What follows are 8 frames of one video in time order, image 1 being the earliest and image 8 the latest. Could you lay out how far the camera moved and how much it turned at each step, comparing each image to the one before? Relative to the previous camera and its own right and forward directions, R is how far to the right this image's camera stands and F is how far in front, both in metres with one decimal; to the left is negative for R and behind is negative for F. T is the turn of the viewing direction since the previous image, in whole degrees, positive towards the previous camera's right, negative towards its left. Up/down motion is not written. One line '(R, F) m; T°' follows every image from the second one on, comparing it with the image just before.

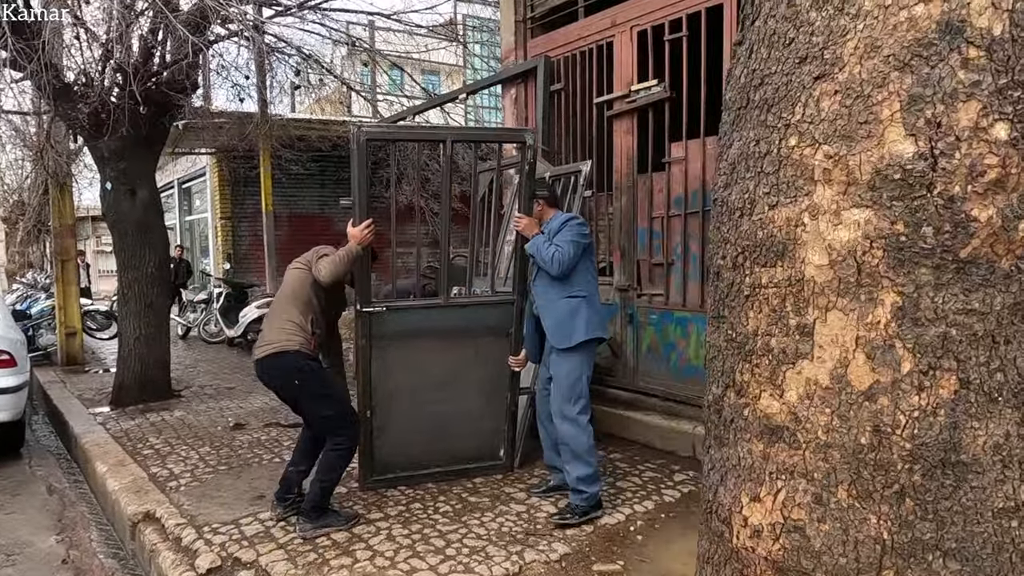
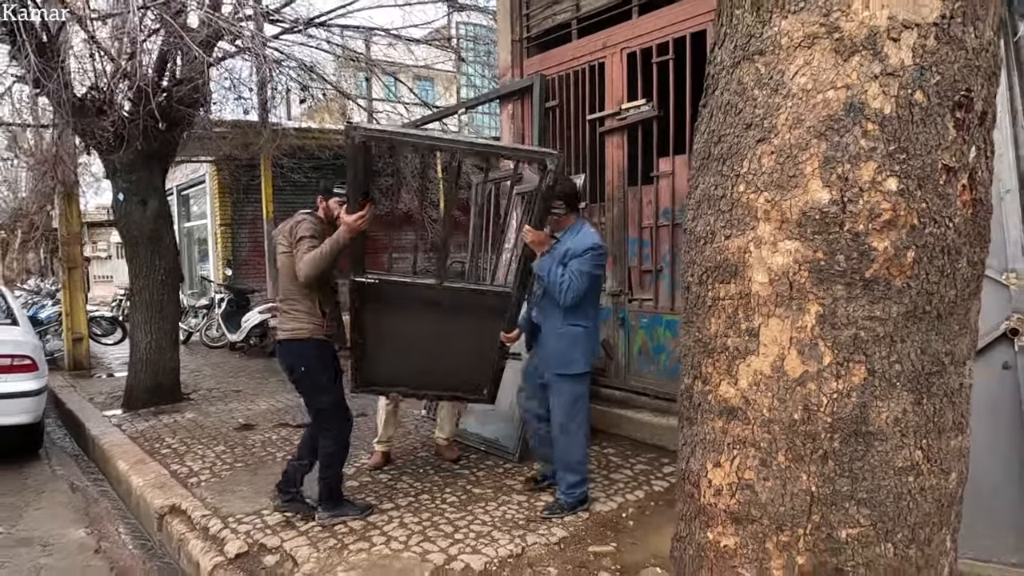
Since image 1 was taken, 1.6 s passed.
(0.0, -0.3) m; +1°
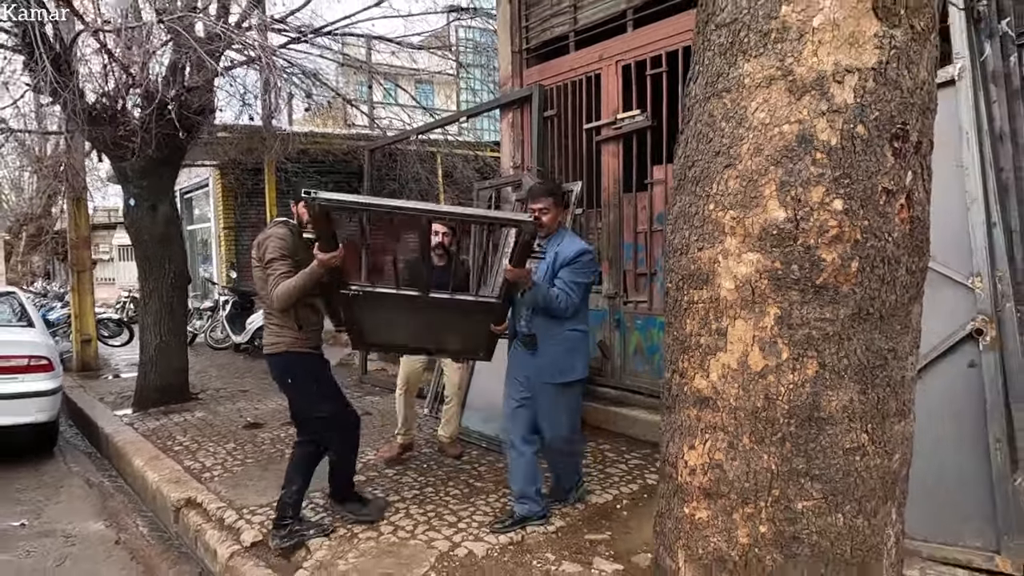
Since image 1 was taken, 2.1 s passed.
(0.0, -0.2) m; 0°
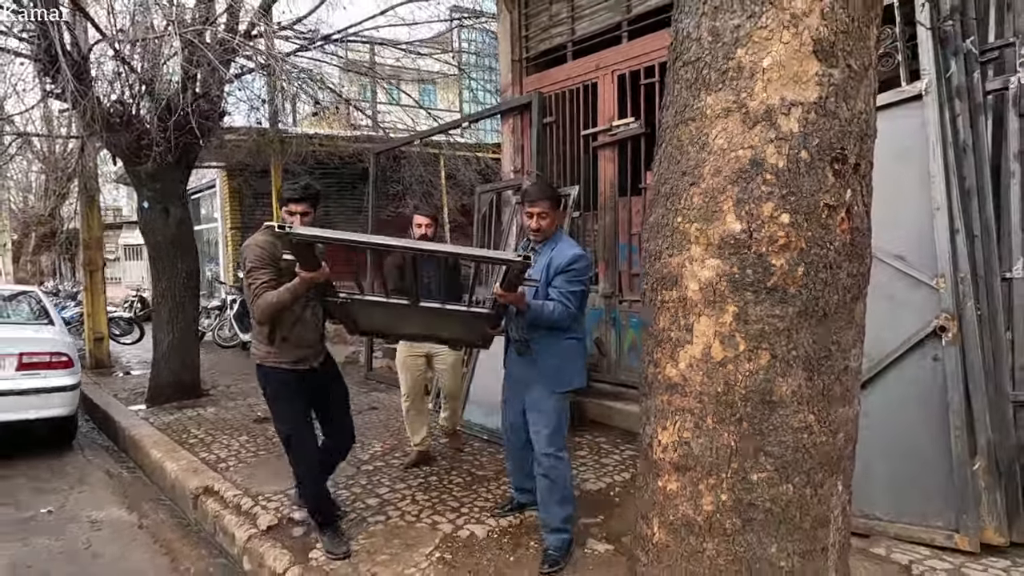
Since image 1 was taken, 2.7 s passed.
(0.0, -0.3) m; 0°
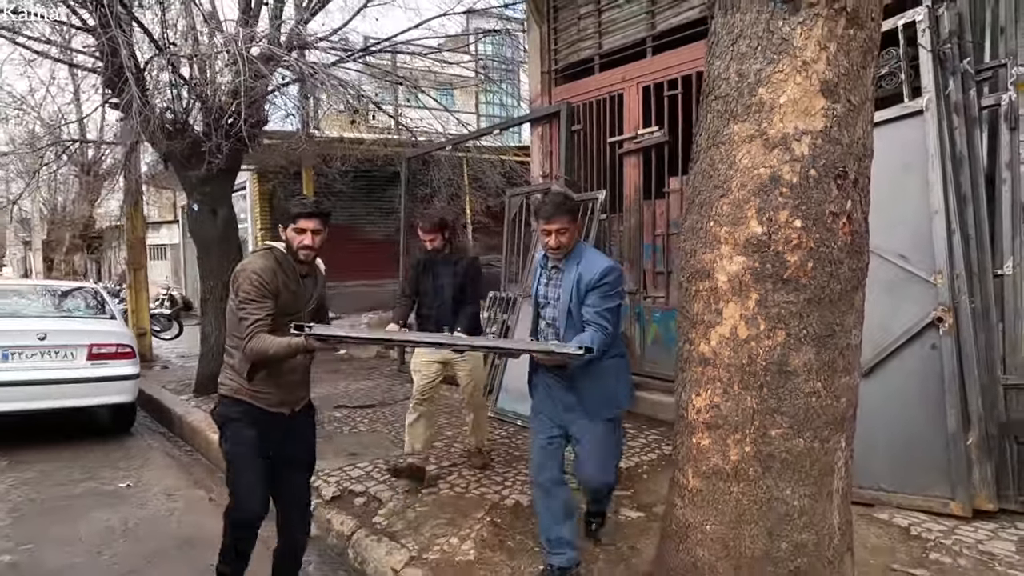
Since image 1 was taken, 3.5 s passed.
(-0.2, -0.4) m; -1°
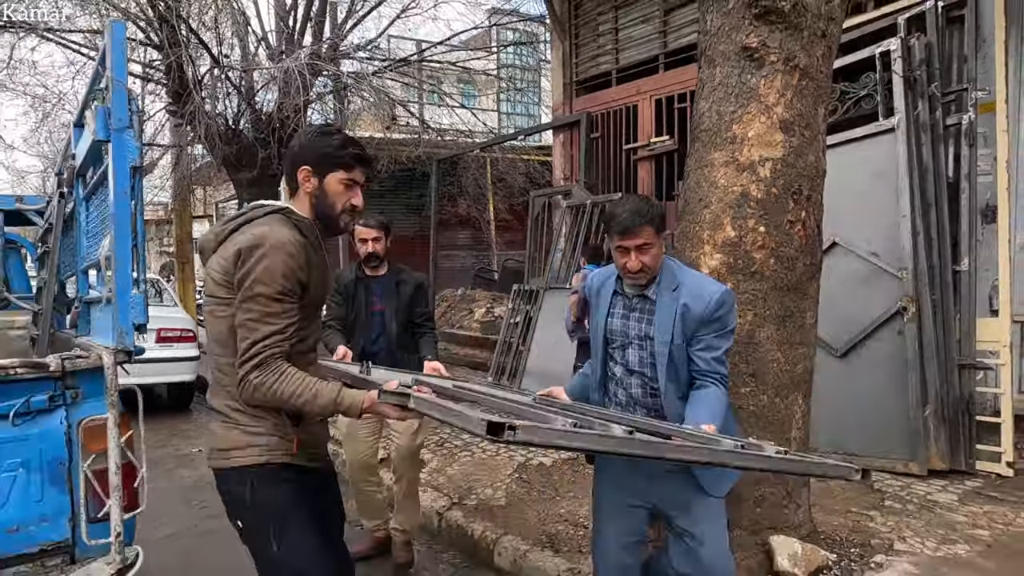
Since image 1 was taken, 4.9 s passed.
(0.0, -0.7) m; -2°
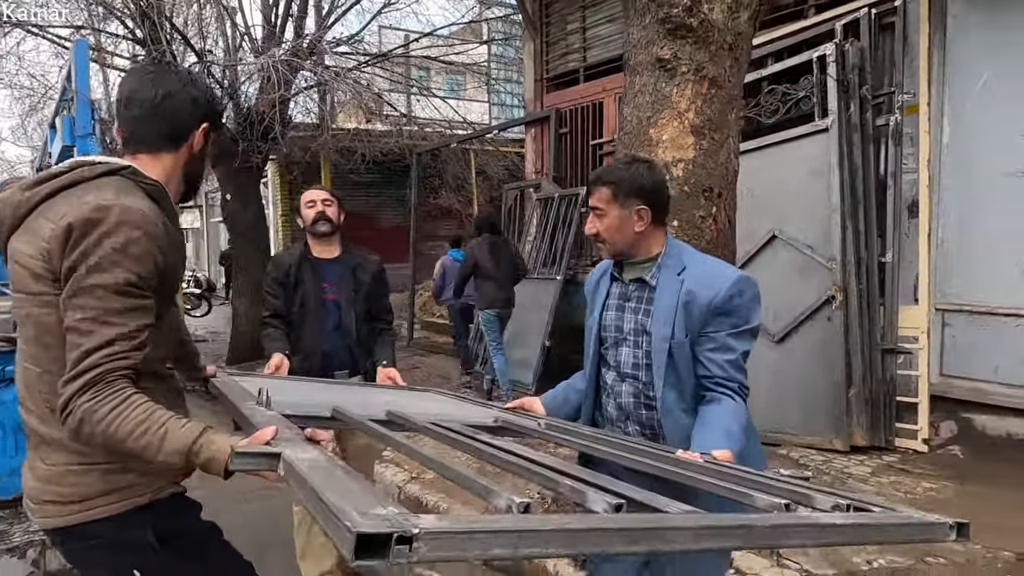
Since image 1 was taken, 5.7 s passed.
(+0.3, -0.3) m; 0°
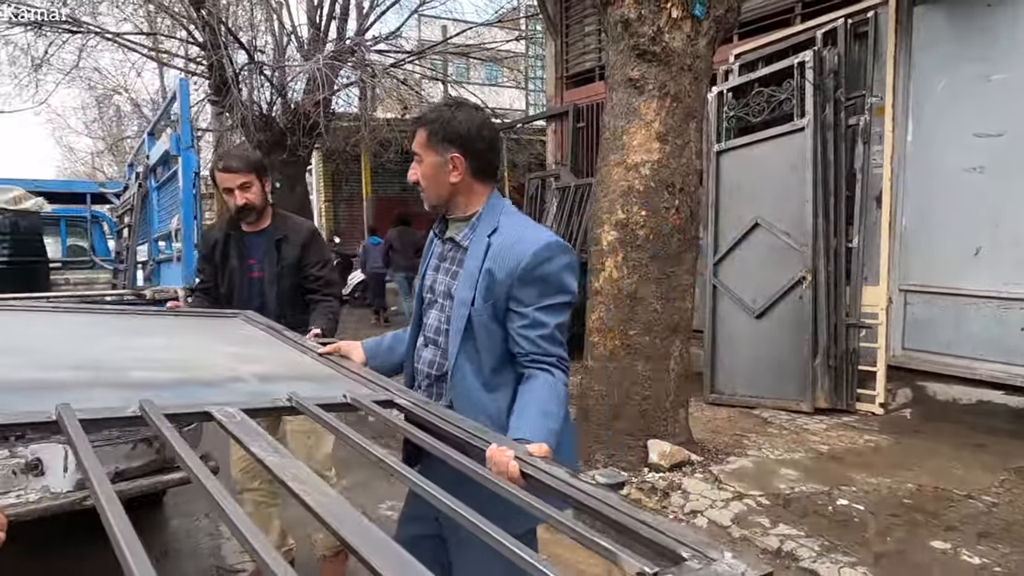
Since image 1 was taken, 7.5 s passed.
(+0.2, -0.7) m; -3°
